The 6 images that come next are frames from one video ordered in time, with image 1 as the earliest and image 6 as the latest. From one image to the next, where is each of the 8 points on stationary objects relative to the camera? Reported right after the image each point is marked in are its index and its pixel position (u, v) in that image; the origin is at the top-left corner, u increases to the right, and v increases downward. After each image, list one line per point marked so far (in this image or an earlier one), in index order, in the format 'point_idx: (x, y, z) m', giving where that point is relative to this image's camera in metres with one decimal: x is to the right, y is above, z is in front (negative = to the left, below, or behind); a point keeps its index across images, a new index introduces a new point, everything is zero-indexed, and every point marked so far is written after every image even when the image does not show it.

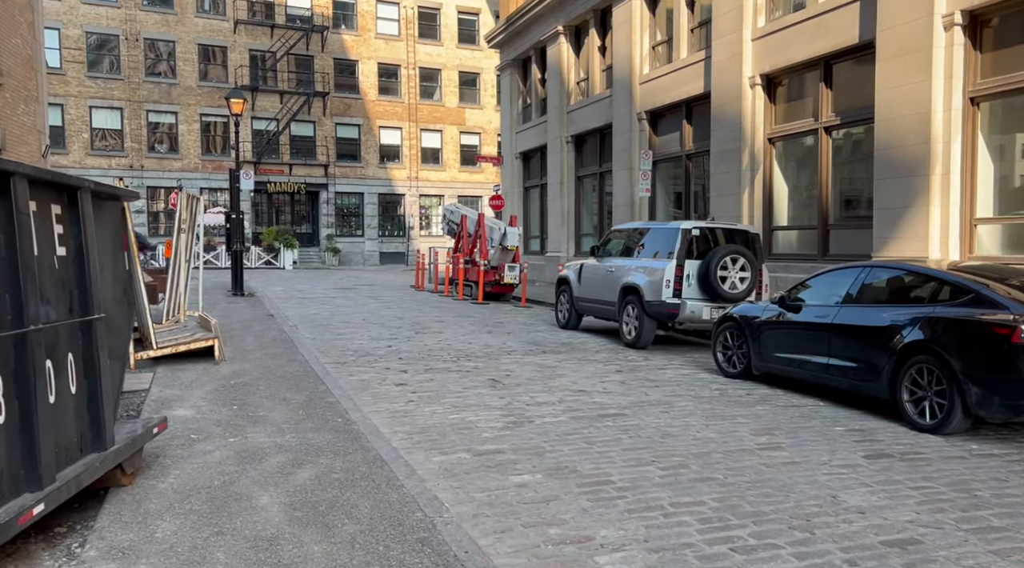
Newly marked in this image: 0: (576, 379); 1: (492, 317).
0: (+0.8, -1.1, +9.2) m
1: (-0.4, -0.7, +16.4) m
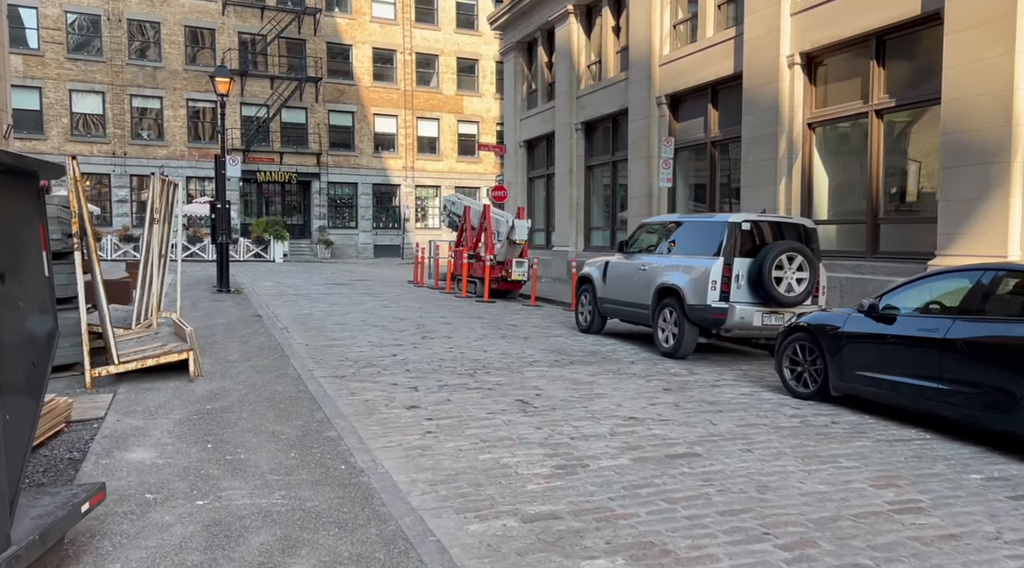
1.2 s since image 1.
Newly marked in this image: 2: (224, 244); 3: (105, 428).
0: (+1.1, -1.1, +7.8) m
1: (-0.2, -0.7, +15.0) m
2: (-7.1, +1.0, +19.4) m
3: (-3.1, -1.1, +6.0) m
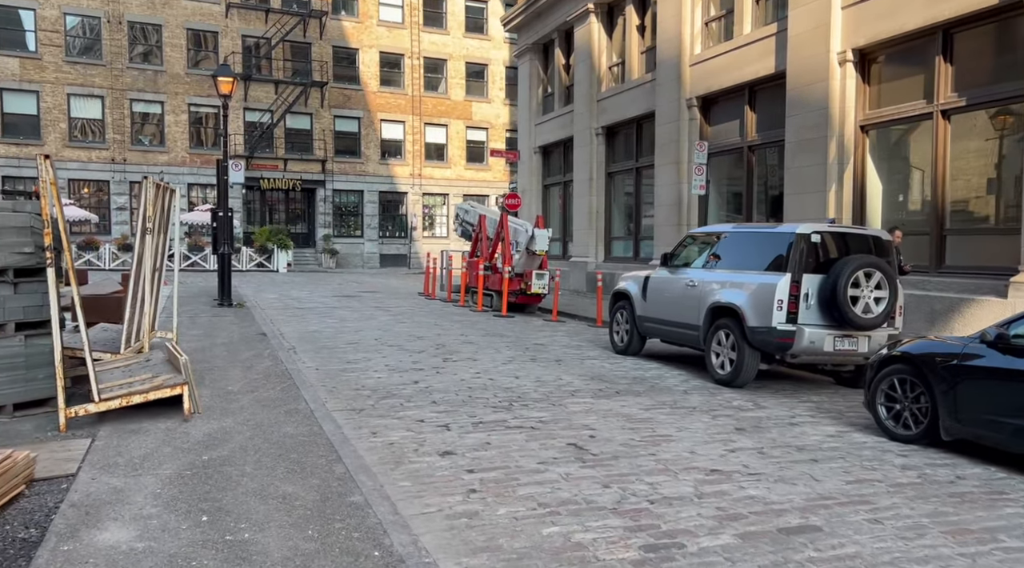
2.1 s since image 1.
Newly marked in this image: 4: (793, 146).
0: (+1.5, -1.3, +6.6) m
1: (+0.3, -0.9, +13.8) m
2: (-6.6, +0.7, +18.2) m
3: (-2.7, -1.3, +4.8) m
4: (+5.1, +2.5, +14.4) m
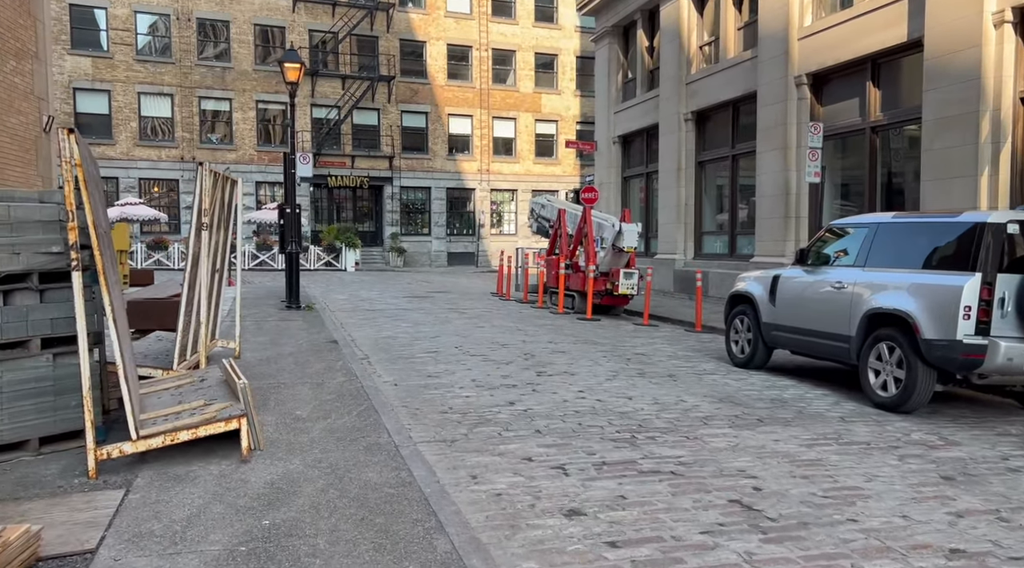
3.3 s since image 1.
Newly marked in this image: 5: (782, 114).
0: (+2.4, -1.4, +5.0) m
1: (+1.8, -1.0, +12.2) m
2: (-4.8, +0.7, +17.2) m
3: (-1.9, -1.3, +3.5) m
4: (+6.6, +2.5, +12.5) m
5: (+5.6, +3.5, +16.5) m
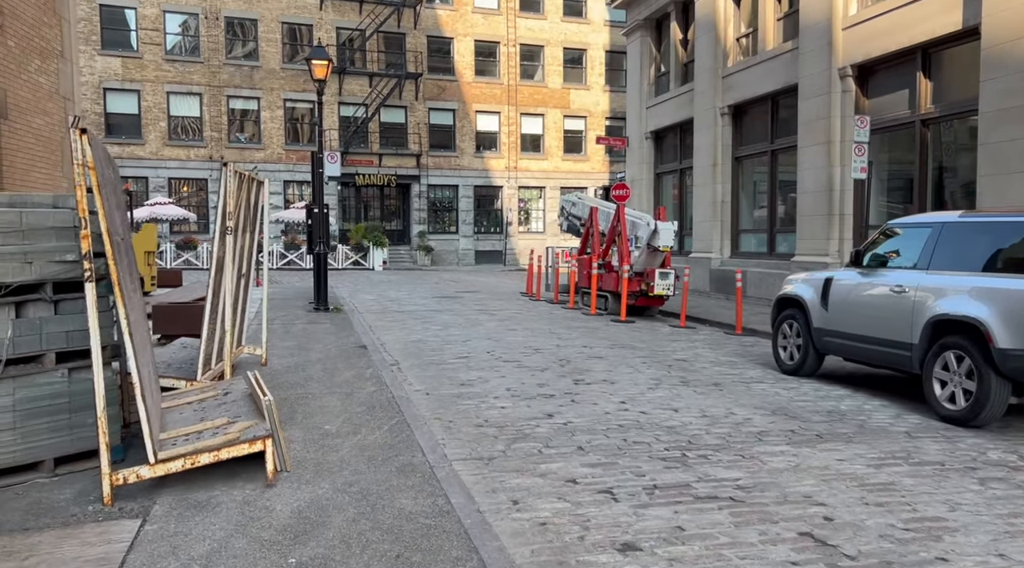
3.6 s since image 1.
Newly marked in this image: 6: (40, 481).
0: (+2.7, -1.4, +4.4) m
1: (+2.3, -1.0, +11.7) m
2: (-4.1, +0.6, +16.9) m
3: (-1.7, -1.4, +3.1) m
4: (+7.1, +2.5, +11.8) m
5: (+6.3, +3.5, +15.8) m
6: (-3.0, -1.3, +5.0) m
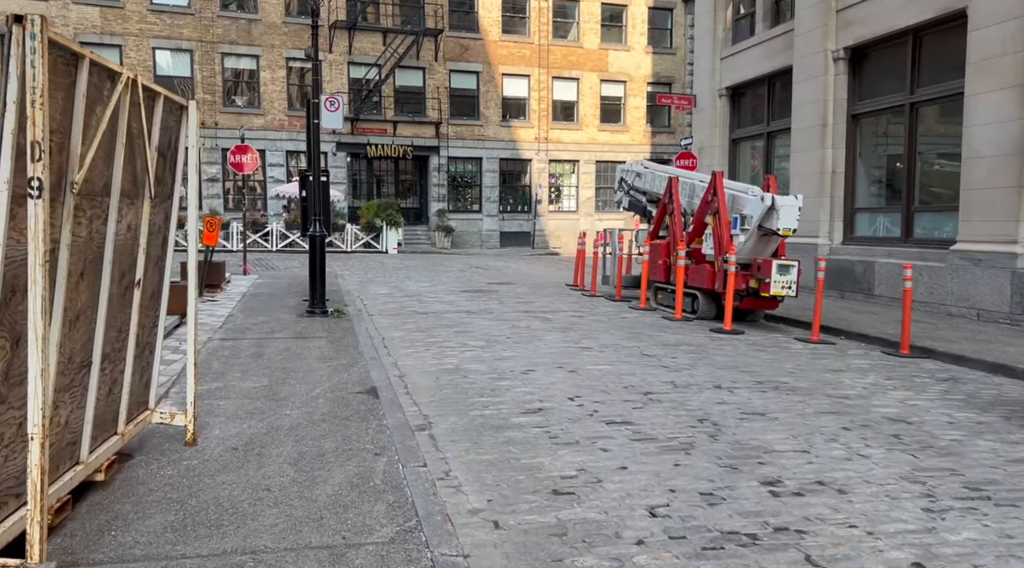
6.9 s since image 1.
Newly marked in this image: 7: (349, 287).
0: (+3.4, -1.7, +0.1) m
1: (+3.2, -1.1, +7.4) m
2: (-3.1, +0.8, +12.6) m
3: (-0.9, -1.6, -1.1) m
4: (+8.1, +2.4, +7.3) m
5: (+7.3, +3.5, +11.3) m
6: (-2.2, -1.4, +0.8) m
7: (-3.4, -0.1, +16.3) m
